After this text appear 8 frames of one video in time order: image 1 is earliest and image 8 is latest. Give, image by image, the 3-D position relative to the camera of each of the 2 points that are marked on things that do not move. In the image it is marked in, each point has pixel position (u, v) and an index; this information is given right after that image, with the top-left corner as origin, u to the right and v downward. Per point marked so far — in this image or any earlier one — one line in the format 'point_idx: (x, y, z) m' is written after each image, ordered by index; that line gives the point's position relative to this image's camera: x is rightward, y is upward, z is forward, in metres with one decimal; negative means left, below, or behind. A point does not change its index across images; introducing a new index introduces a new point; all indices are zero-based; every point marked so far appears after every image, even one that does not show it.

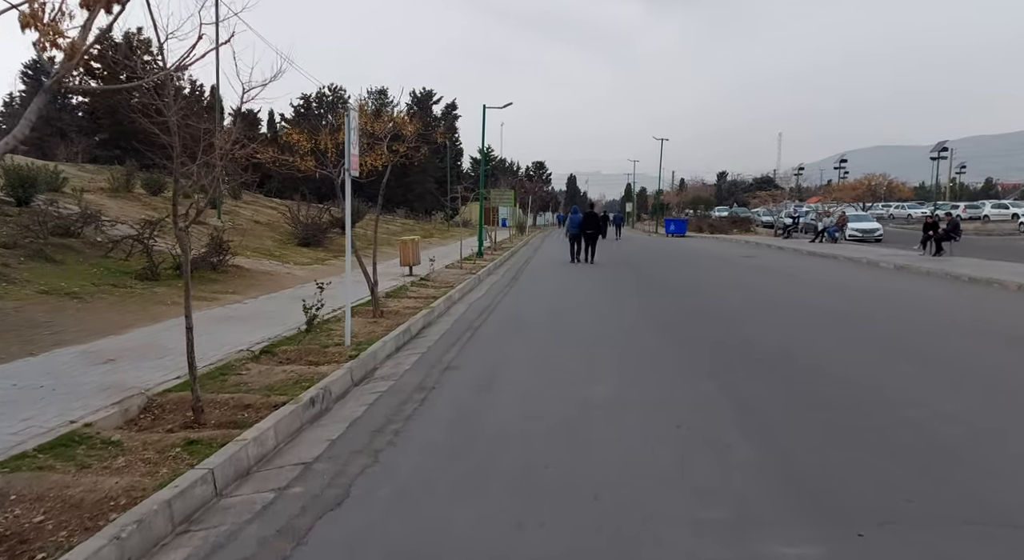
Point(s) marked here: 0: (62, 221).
0: (-7.8, +1.0, +12.4) m
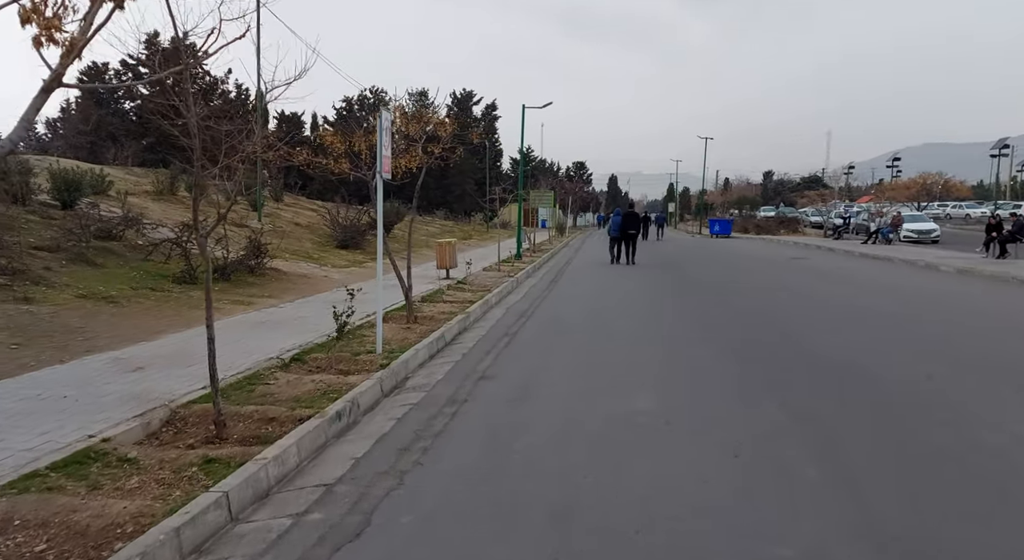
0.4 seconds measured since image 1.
0: (-7.2, +1.0, +12.5) m
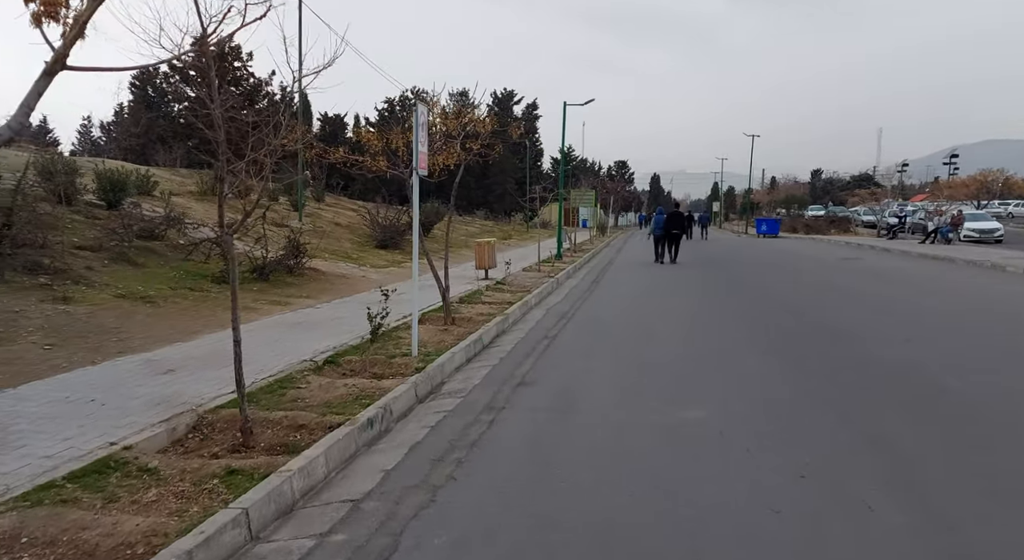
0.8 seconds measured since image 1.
0: (-6.4, +1.0, +12.6) m
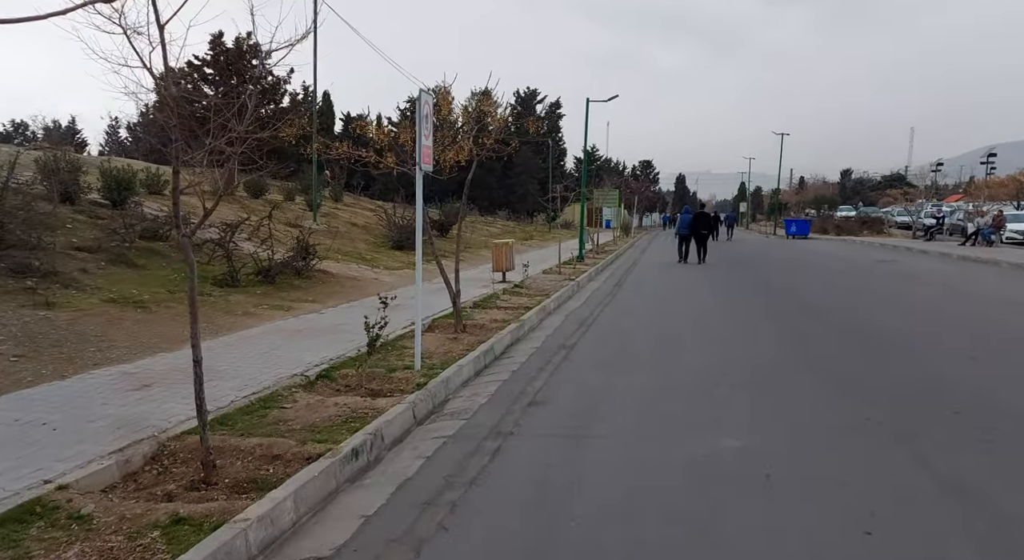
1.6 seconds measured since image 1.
0: (-6.1, +0.9, +12.1) m
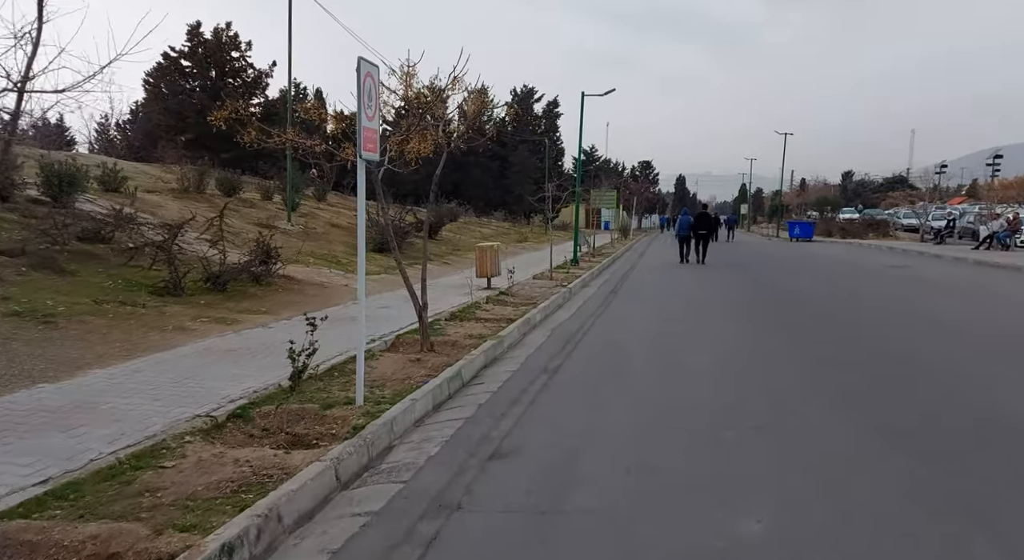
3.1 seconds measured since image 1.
0: (-6.4, +0.8, +10.9) m
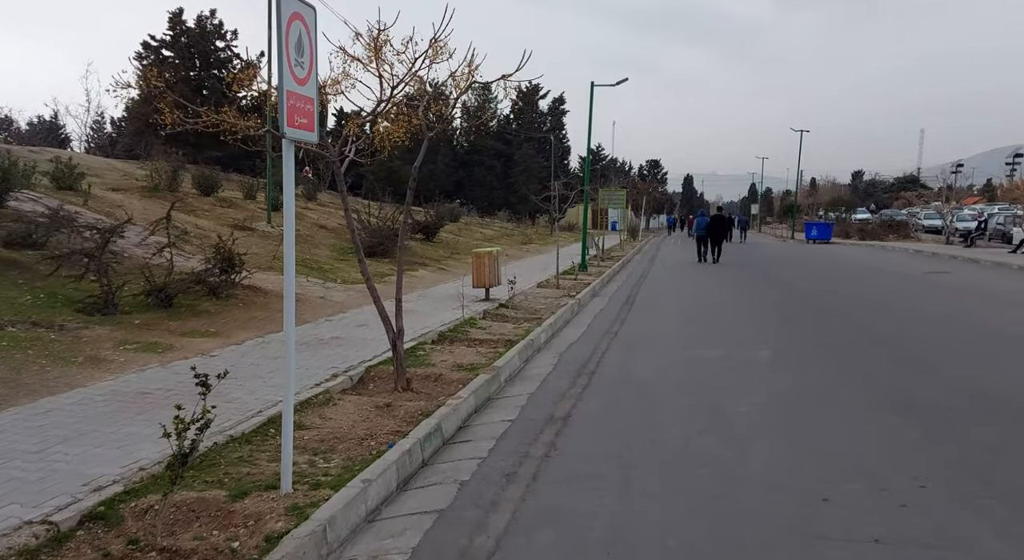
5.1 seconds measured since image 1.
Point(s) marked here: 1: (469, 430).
0: (-6.4, +0.7, +9.2) m
1: (-0.3, -1.1, +5.5) m
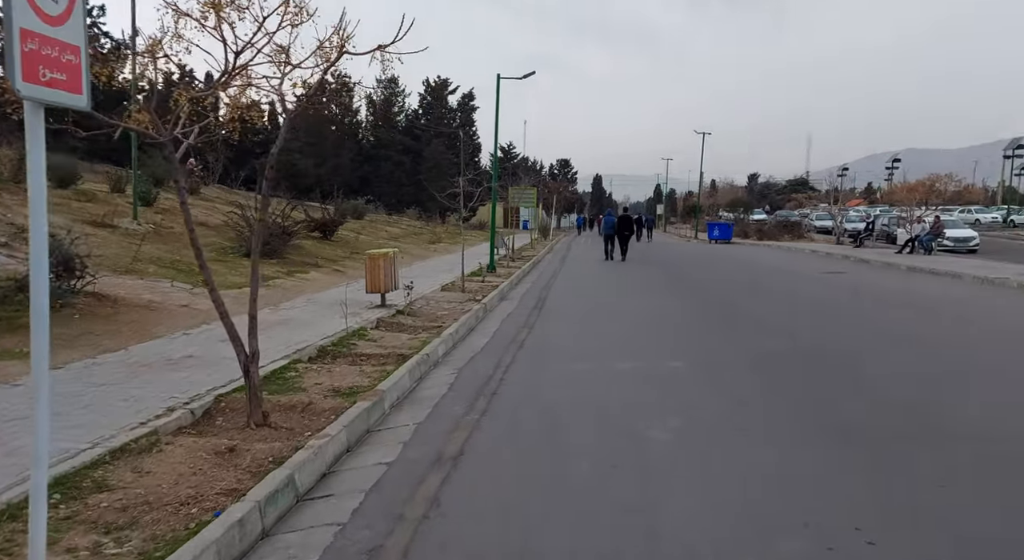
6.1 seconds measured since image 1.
0: (-7.6, +0.6, +7.4) m
1: (-1.1, -1.2, +4.4) m
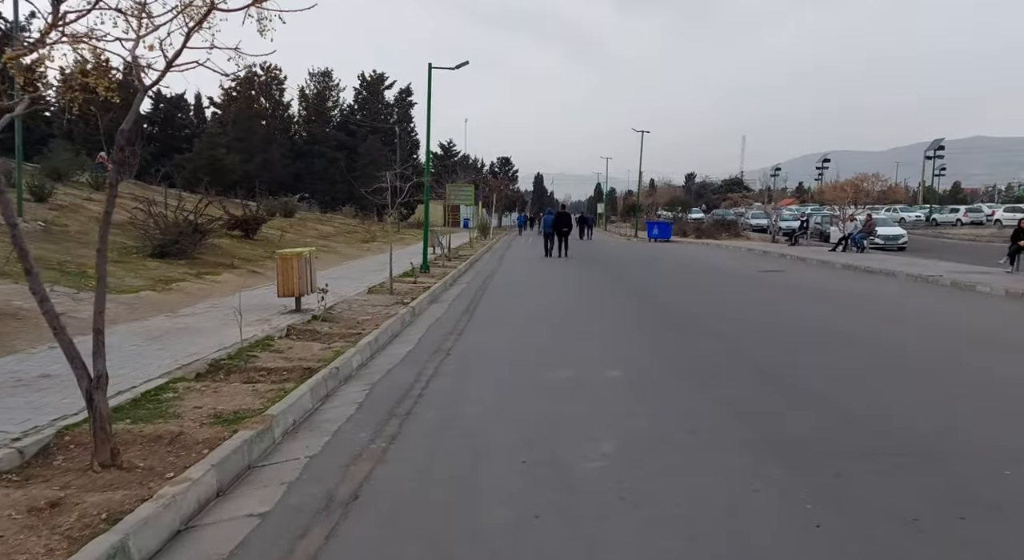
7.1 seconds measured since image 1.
0: (-8.3, +0.5, +5.9) m
1: (-1.6, -1.2, +3.5) m
